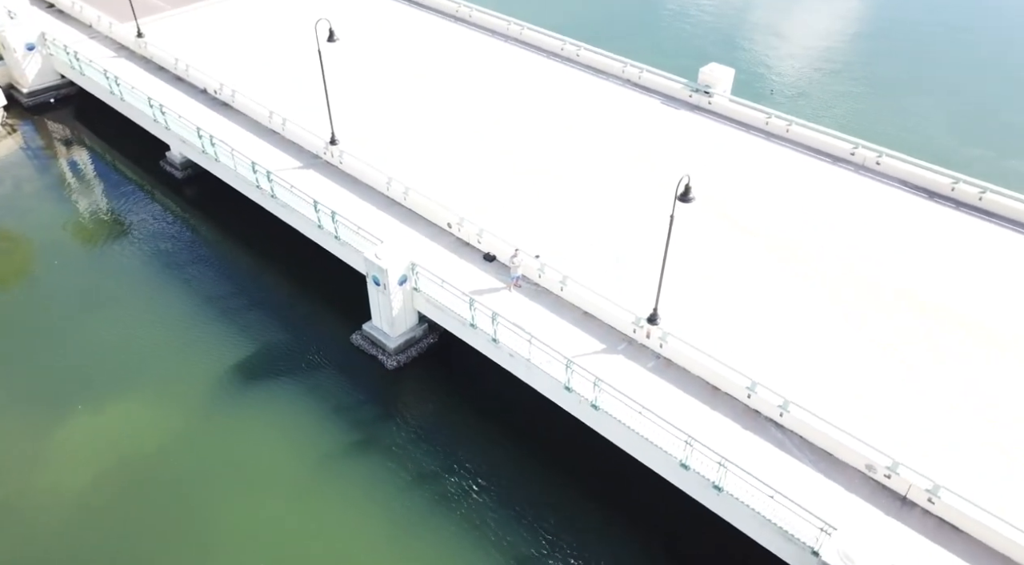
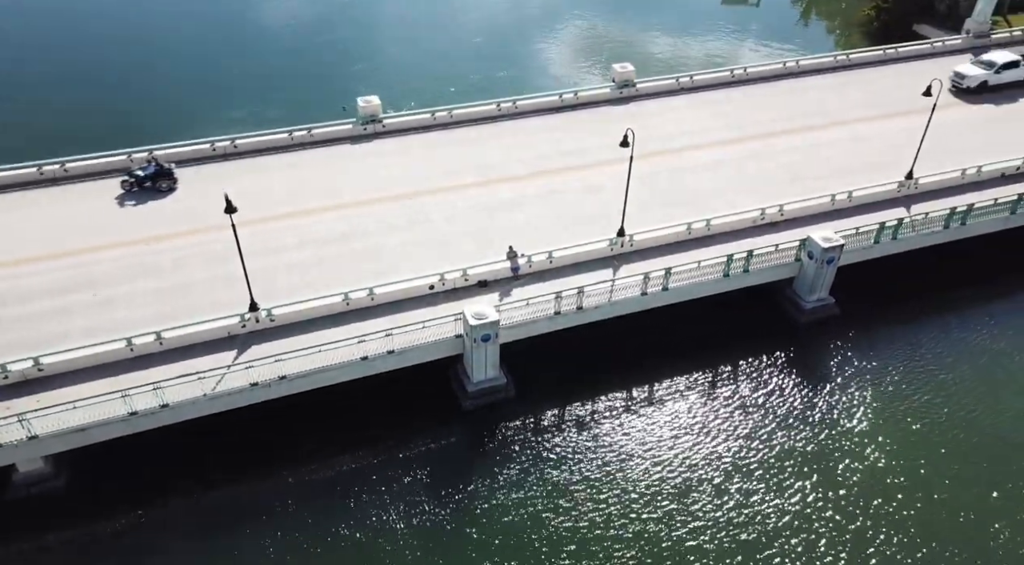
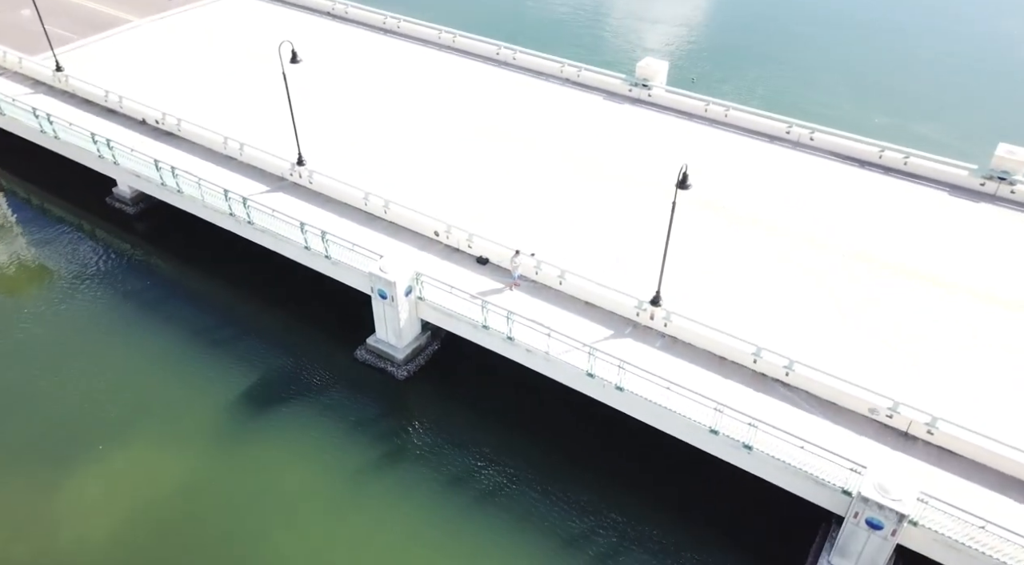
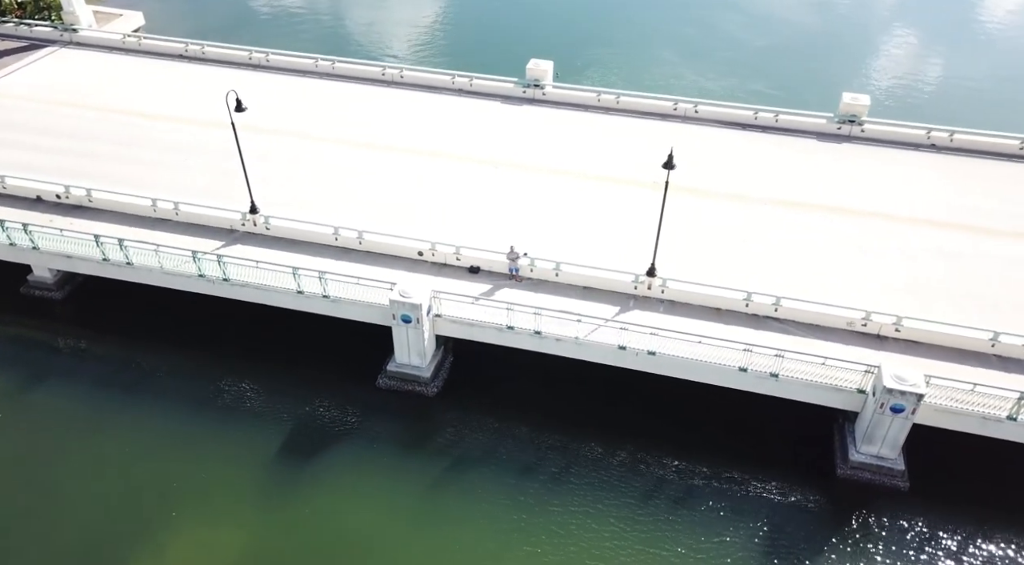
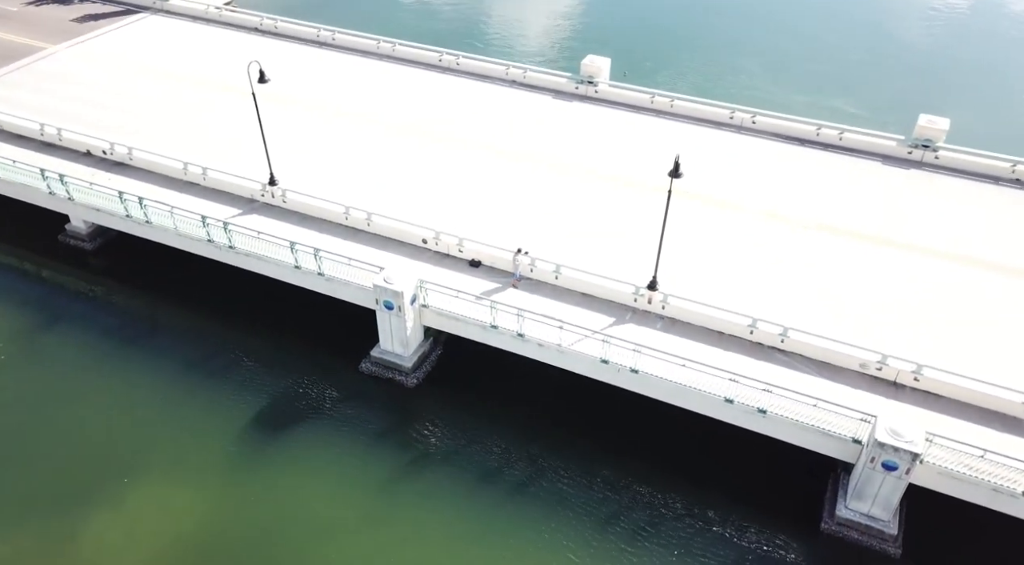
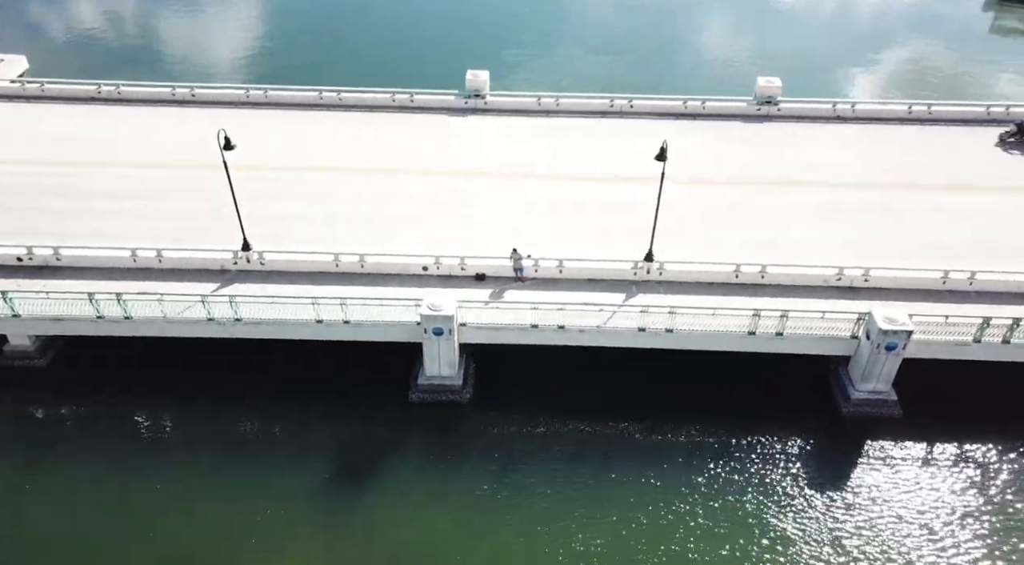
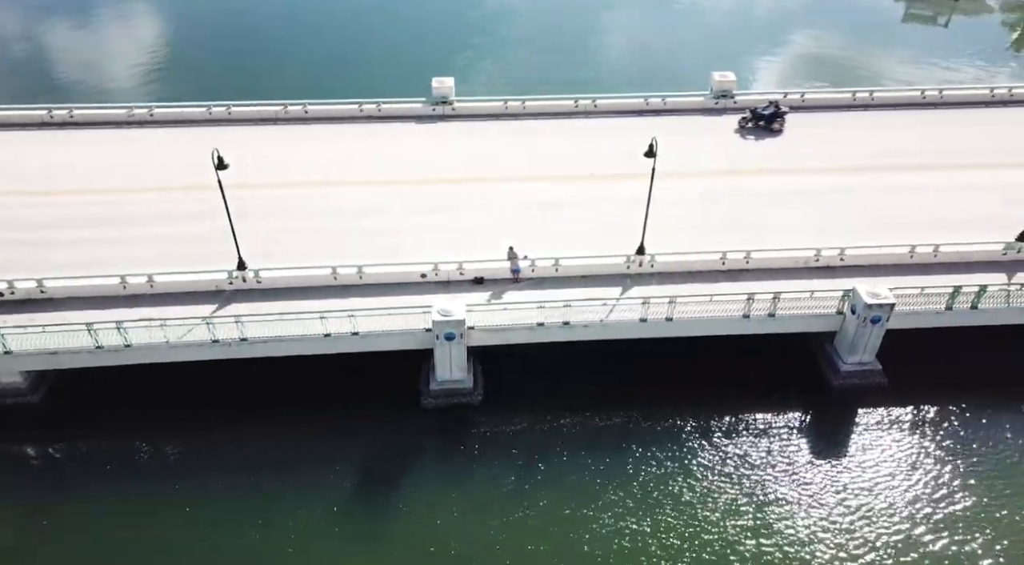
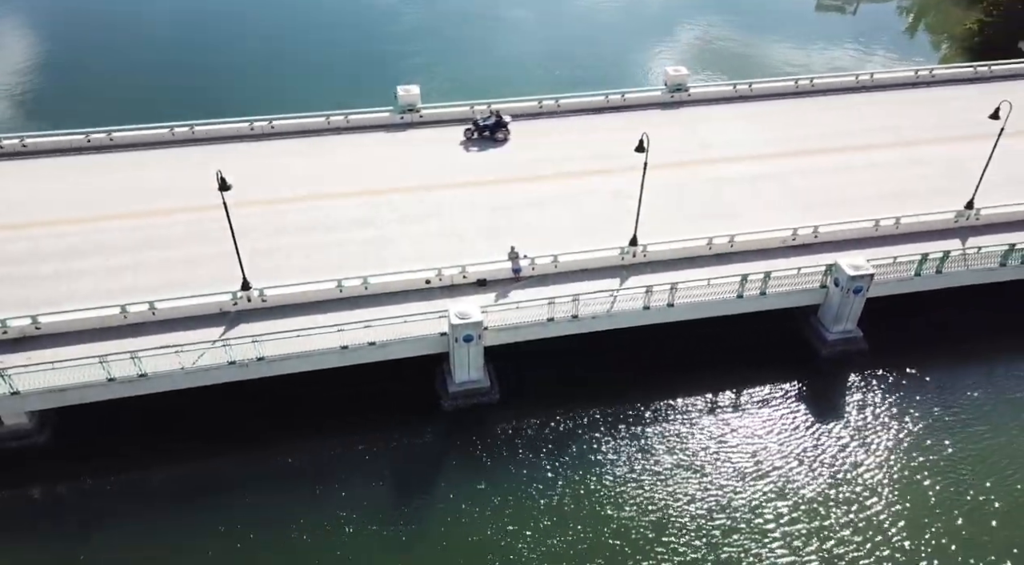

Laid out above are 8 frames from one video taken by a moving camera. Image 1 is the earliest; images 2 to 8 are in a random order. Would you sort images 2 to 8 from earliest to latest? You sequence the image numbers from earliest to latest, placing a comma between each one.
3, 5, 4, 6, 7, 8, 2
